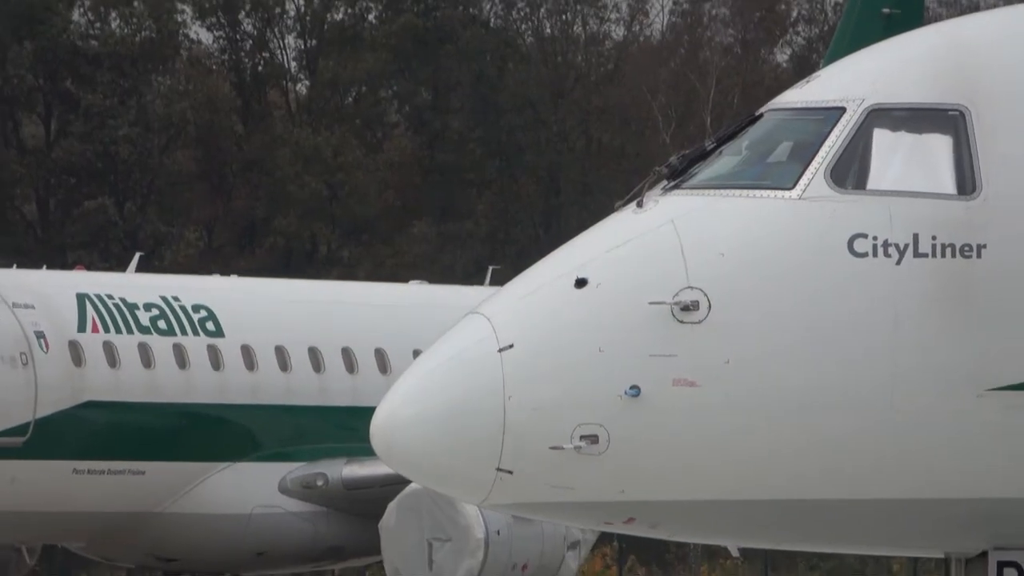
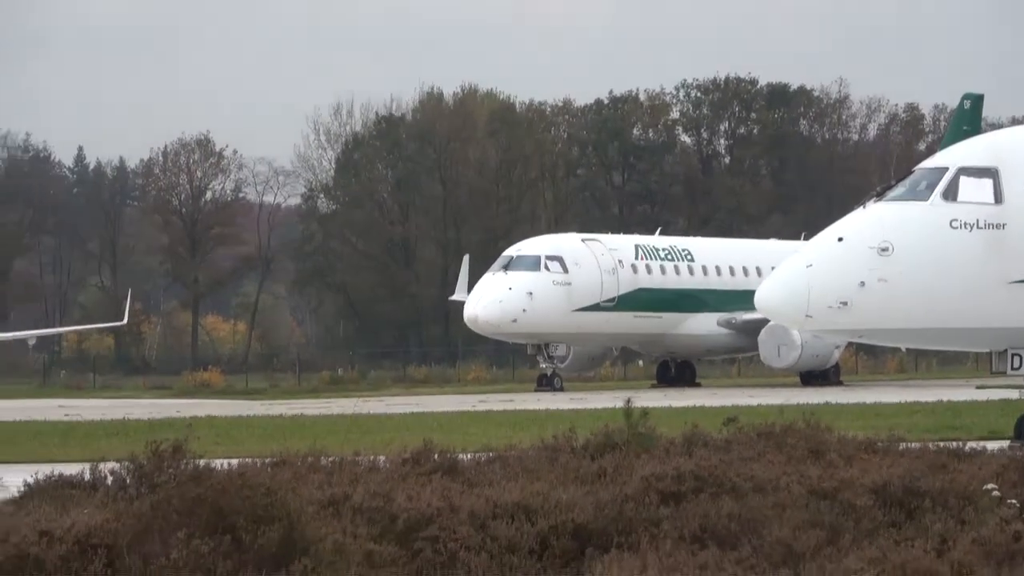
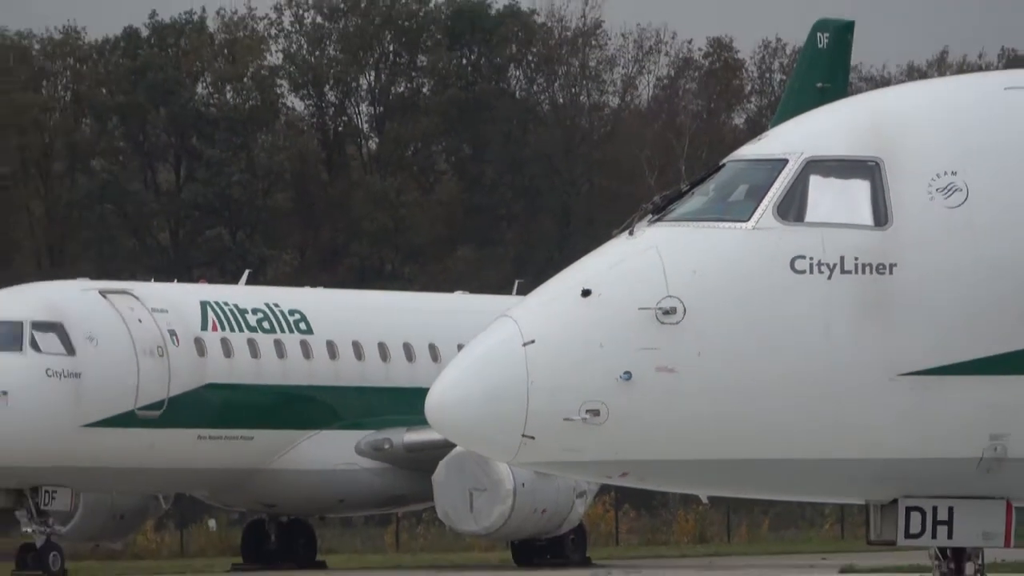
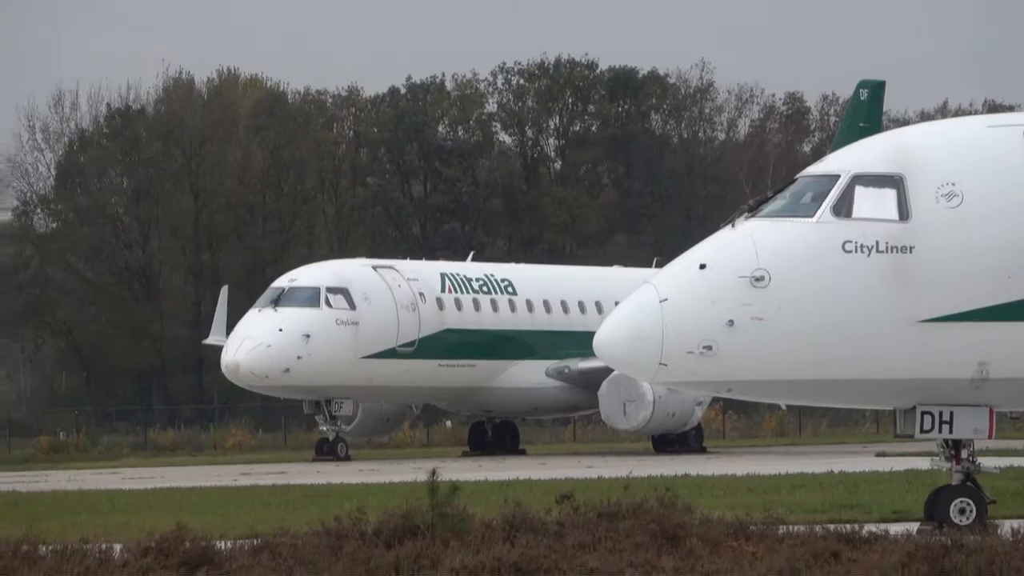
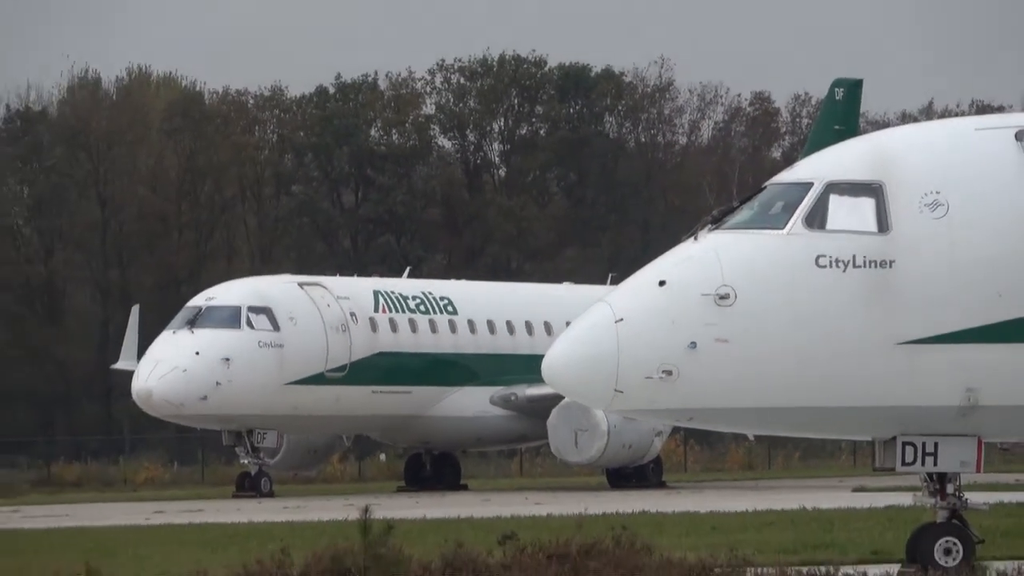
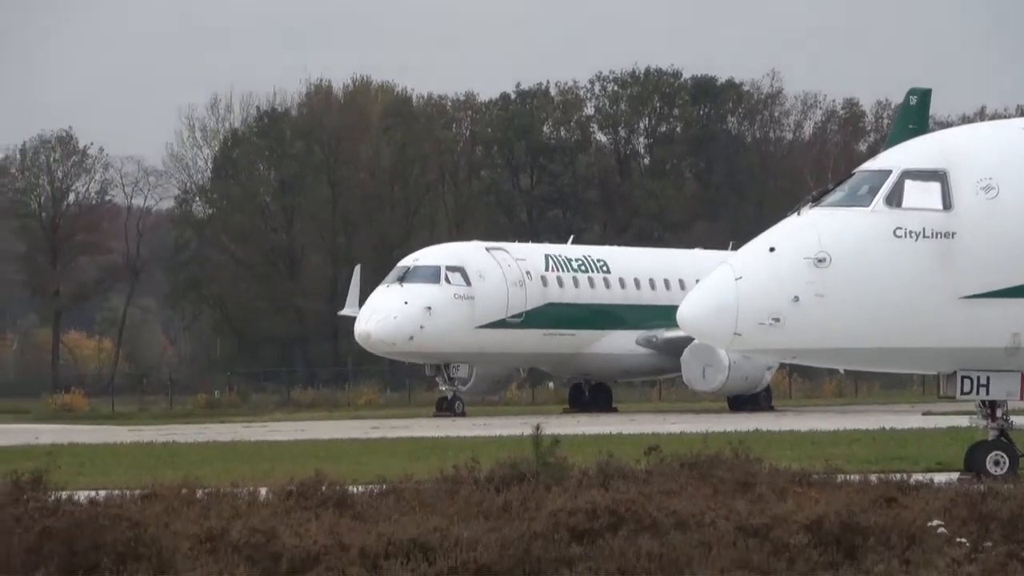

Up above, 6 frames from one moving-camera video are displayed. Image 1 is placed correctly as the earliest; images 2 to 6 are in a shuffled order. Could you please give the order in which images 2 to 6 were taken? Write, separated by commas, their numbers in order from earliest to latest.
3, 5, 4, 6, 2
